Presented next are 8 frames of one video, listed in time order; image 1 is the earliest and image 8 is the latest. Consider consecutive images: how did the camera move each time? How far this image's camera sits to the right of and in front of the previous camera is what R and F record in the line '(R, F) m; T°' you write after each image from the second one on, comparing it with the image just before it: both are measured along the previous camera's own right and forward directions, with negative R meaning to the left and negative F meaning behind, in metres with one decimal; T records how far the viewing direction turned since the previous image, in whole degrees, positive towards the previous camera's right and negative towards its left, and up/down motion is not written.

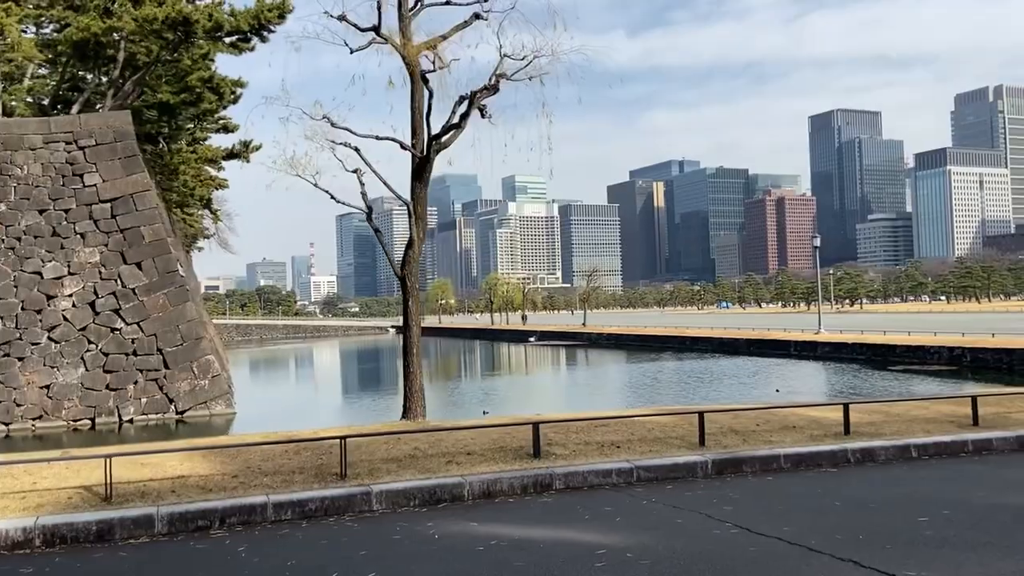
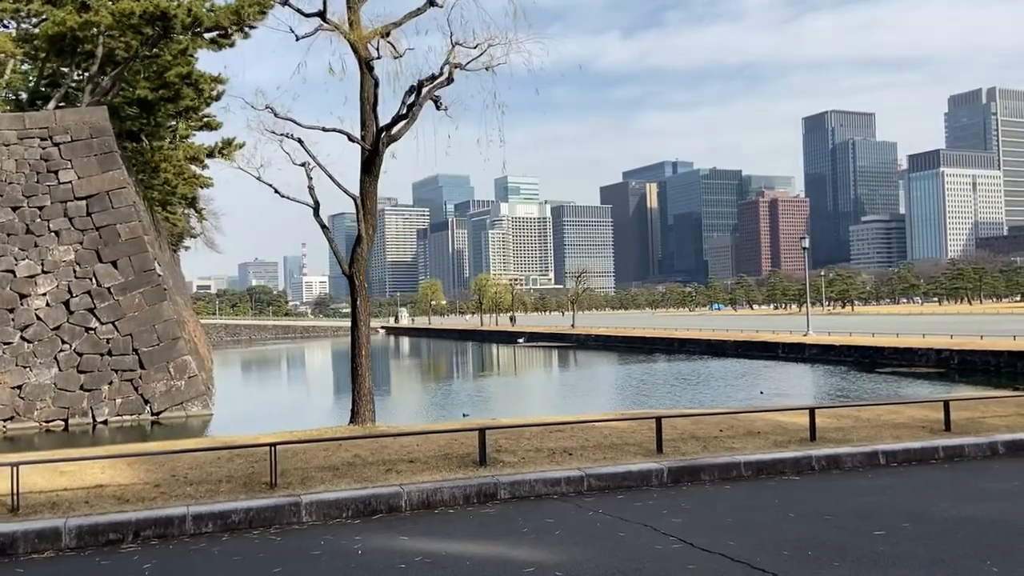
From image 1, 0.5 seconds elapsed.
(+0.3, +0.3) m; +1°
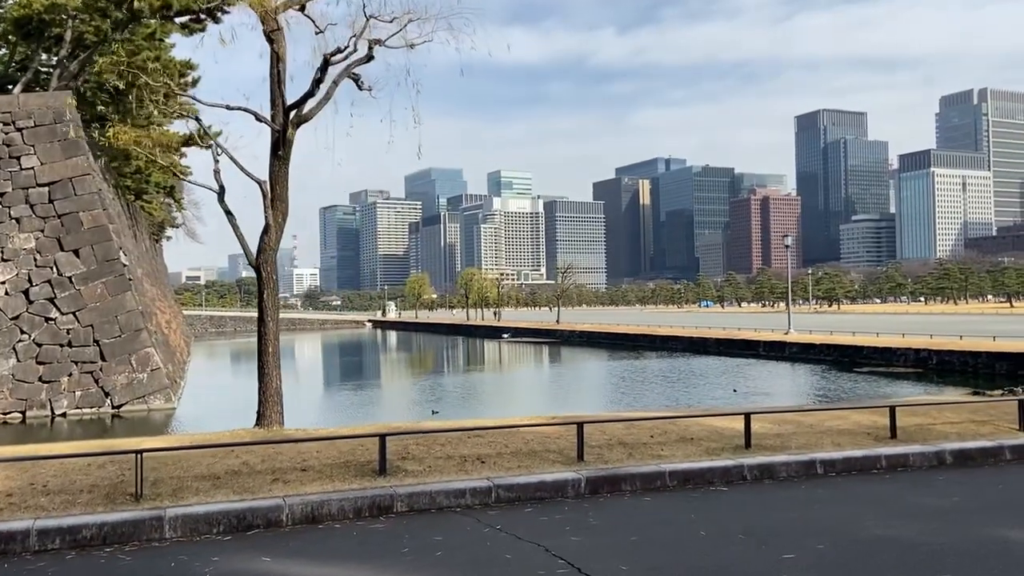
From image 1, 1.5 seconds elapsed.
(+0.6, +0.4) m; +1°
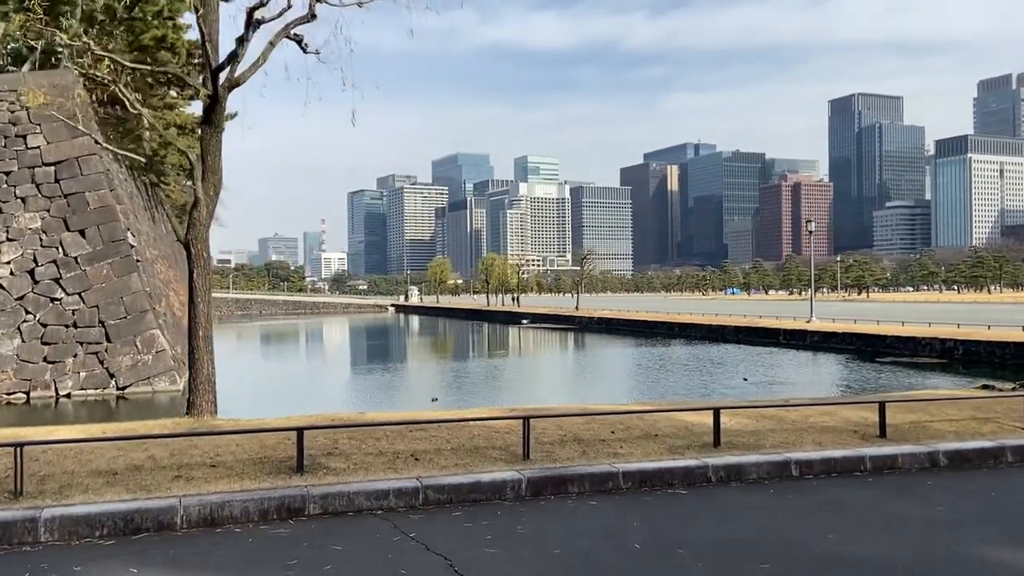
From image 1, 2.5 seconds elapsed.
(+0.6, +0.5) m; -2°
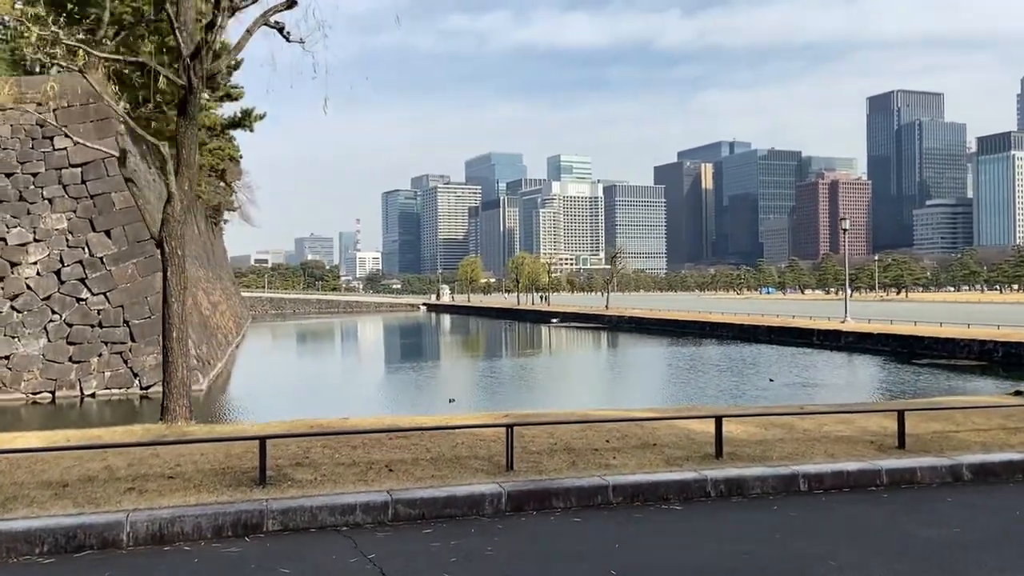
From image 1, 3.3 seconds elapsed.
(+0.3, +0.4) m; -2°
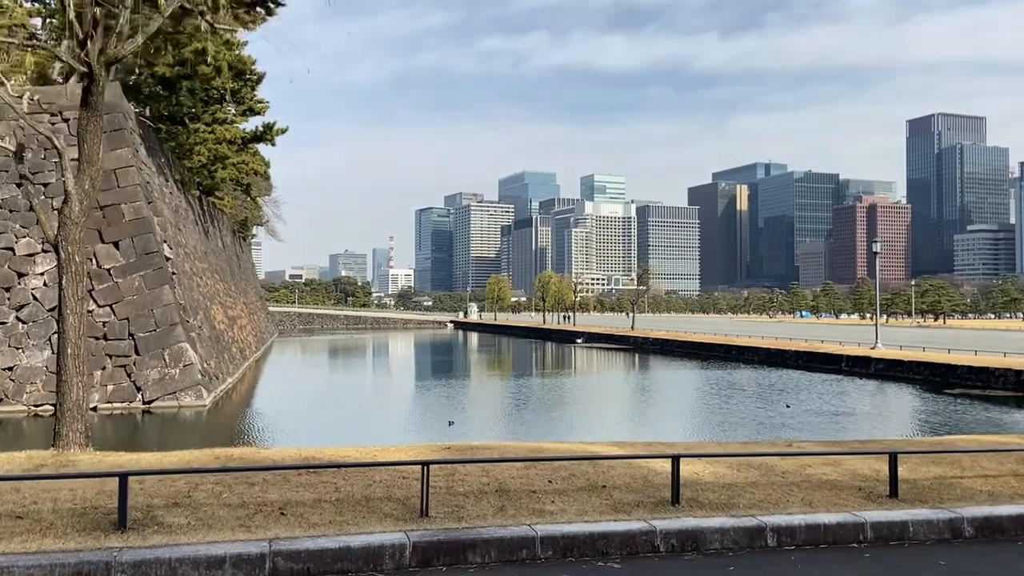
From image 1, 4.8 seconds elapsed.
(+0.7, +0.7) m; -2°
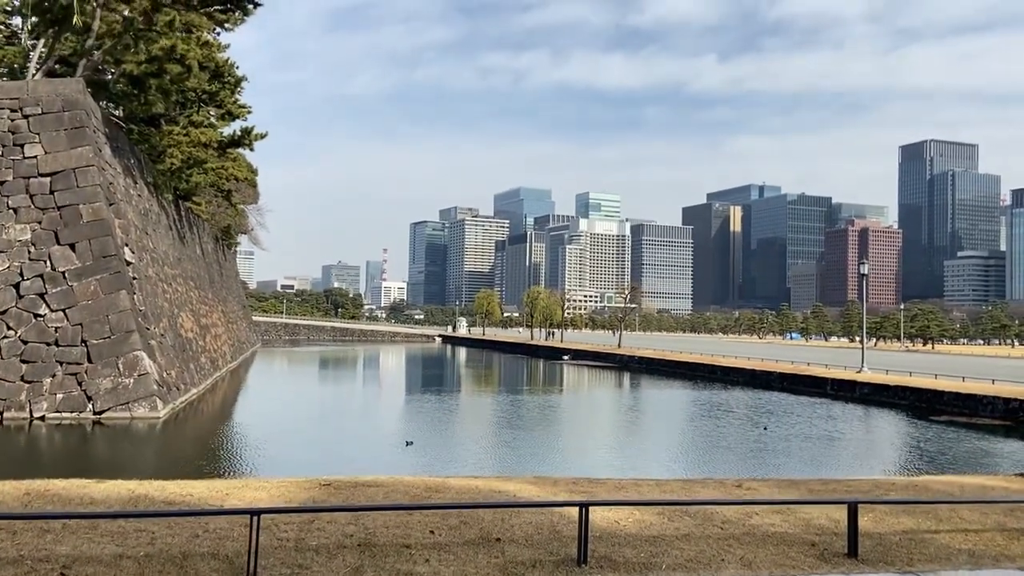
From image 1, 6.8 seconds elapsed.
(+0.6, +0.9) m; +1°
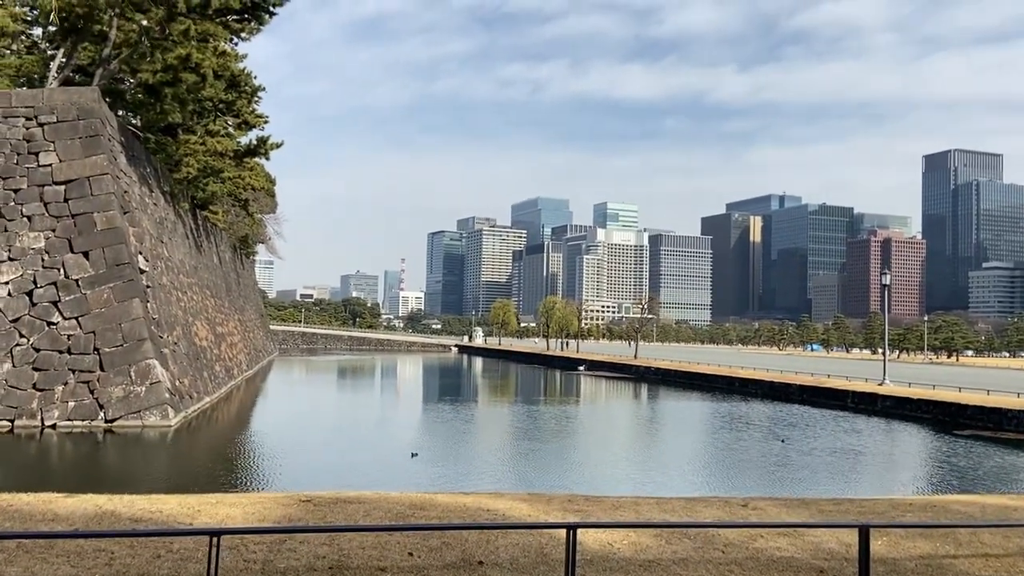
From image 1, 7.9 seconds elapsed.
(+0.2, +0.2) m; -1°
